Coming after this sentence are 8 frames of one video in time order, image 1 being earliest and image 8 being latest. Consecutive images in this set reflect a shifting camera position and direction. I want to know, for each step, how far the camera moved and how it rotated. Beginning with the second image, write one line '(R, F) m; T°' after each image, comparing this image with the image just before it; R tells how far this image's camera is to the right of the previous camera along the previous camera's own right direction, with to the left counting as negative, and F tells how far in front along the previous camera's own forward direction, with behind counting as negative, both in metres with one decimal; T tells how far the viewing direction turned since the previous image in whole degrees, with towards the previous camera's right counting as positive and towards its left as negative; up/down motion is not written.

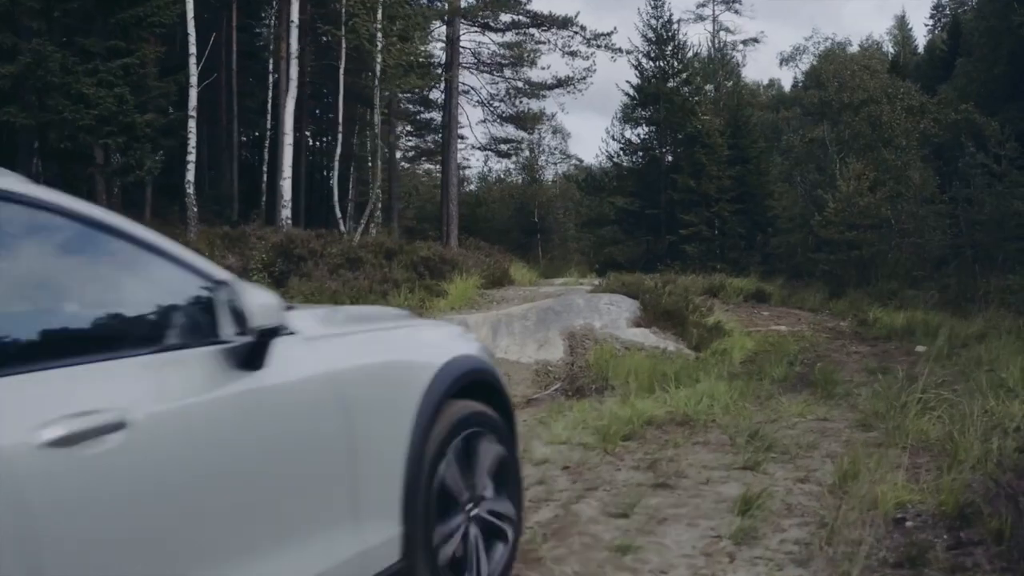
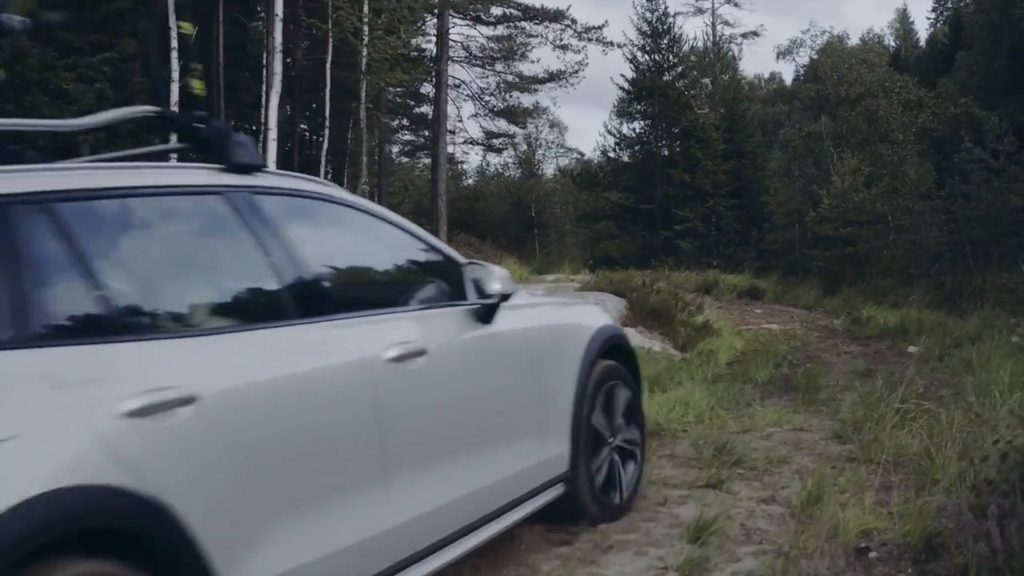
(+0.2, +0.3) m; 0°
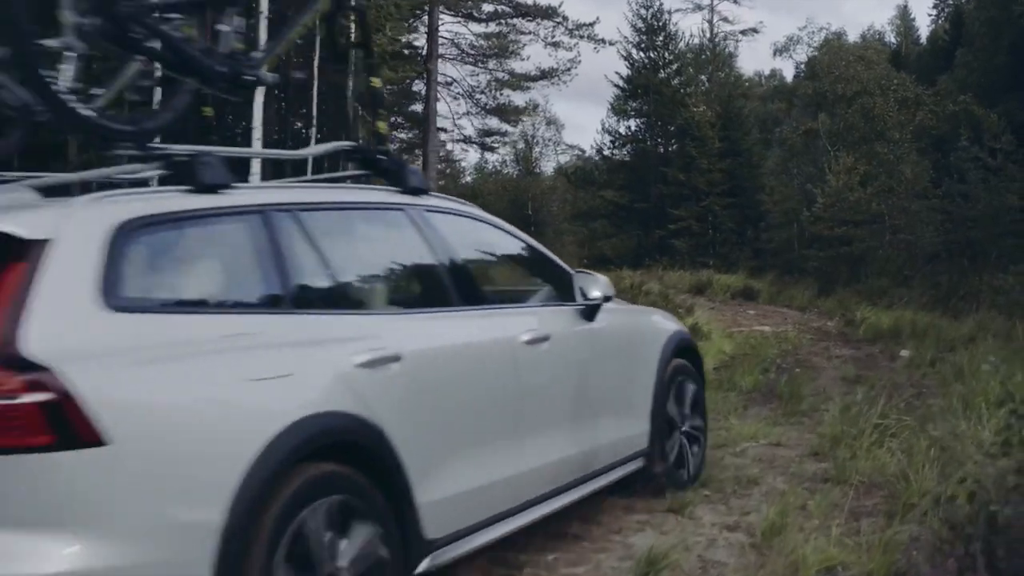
(+0.2, +0.3) m; 0°
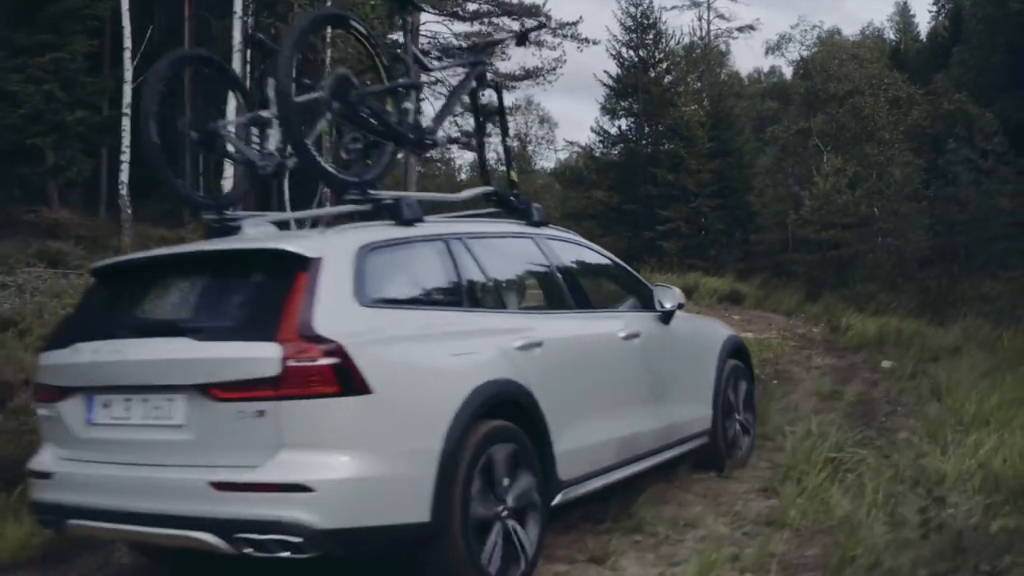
(+0.4, +0.4) m; 0°
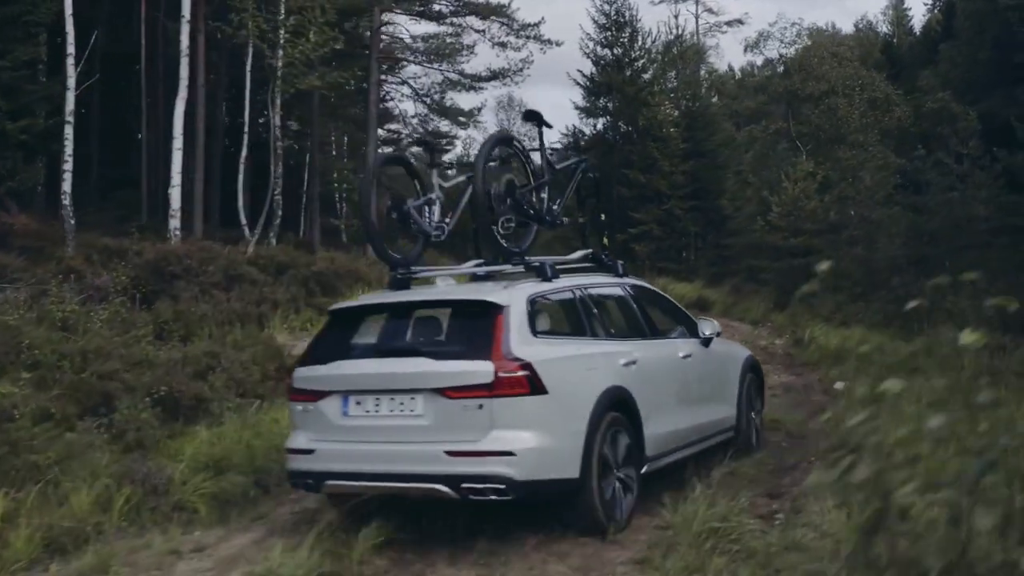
(+0.7, +0.5) m; 0°
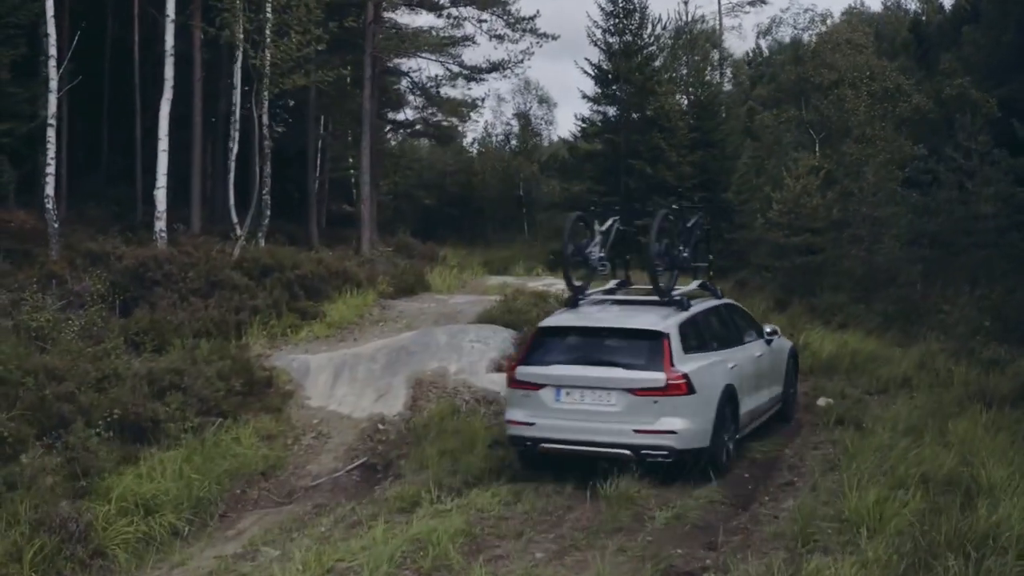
(+0.6, +0.3) m; -2°
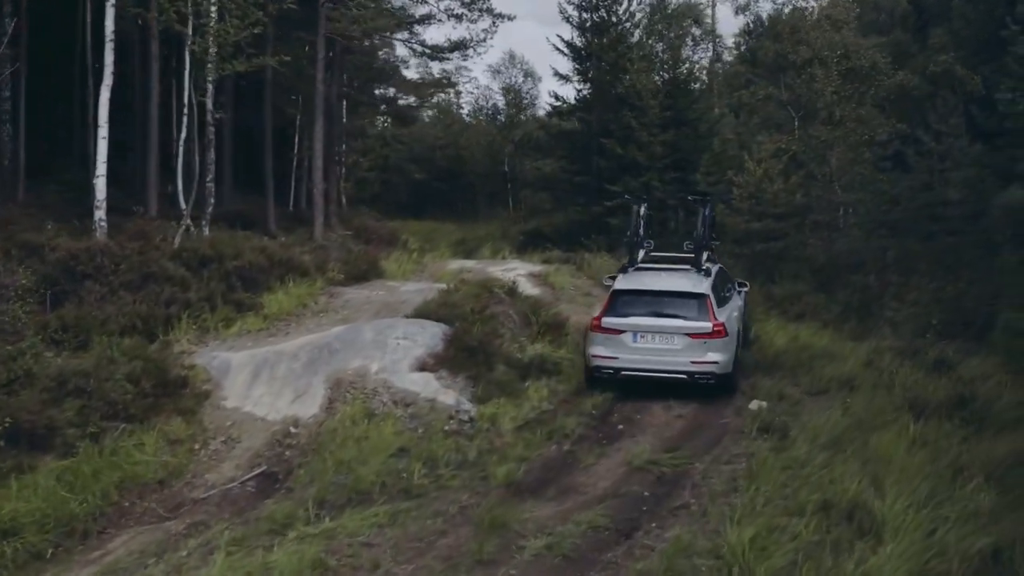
(+0.9, +0.5) m; -1°
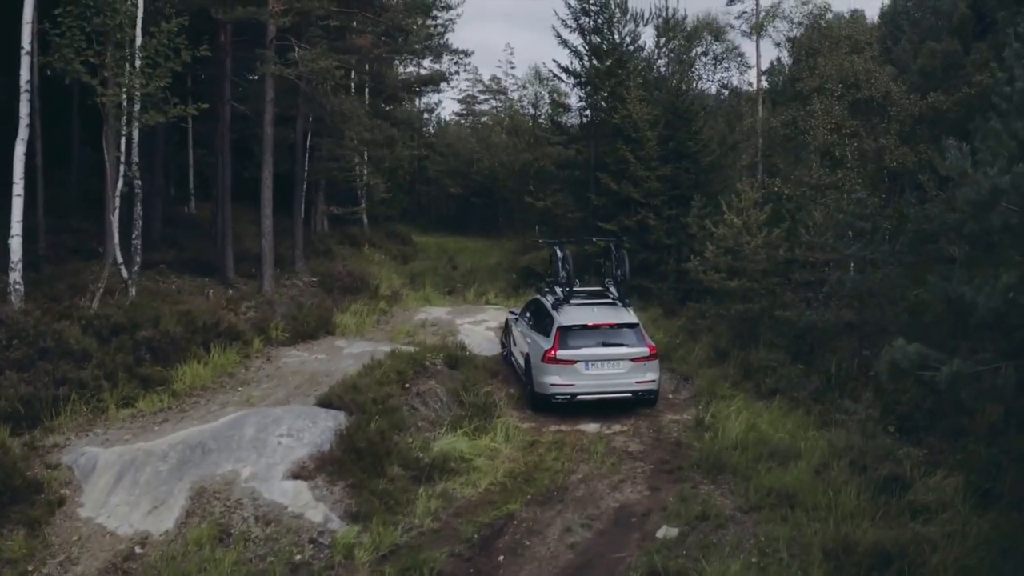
(+1.6, +1.5) m; -4°
